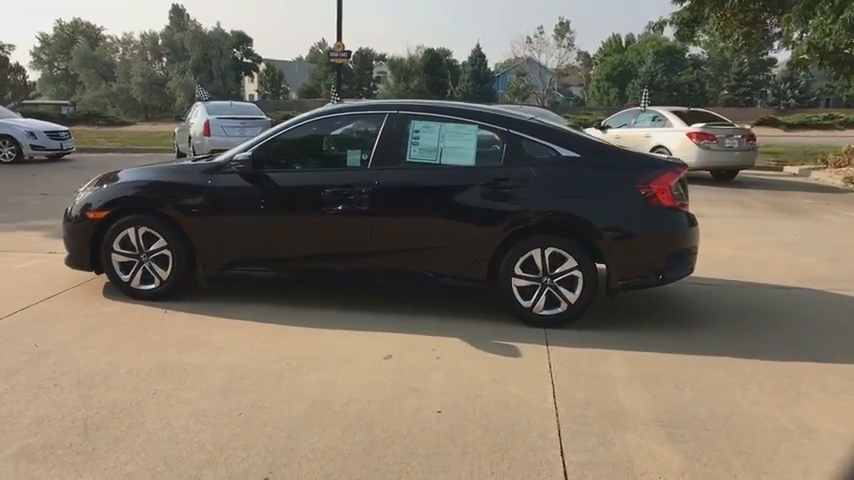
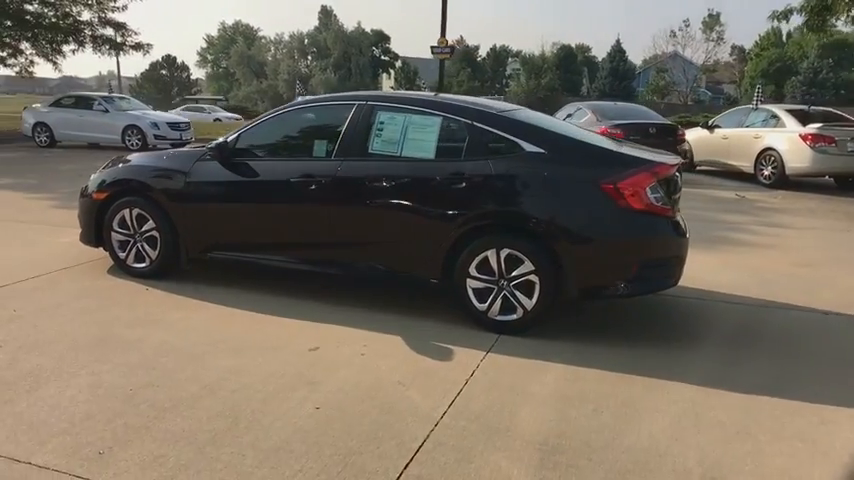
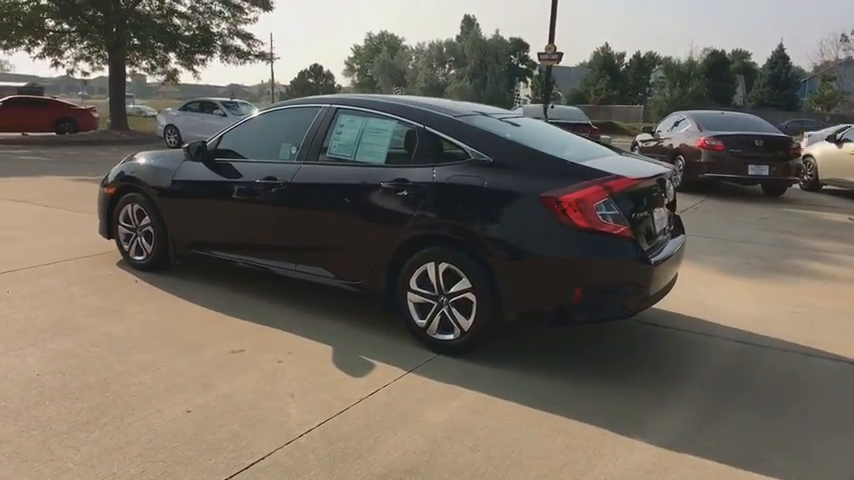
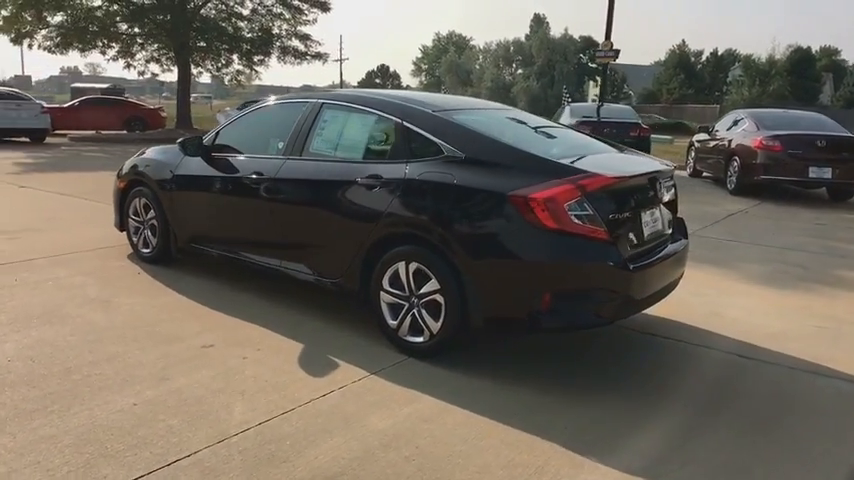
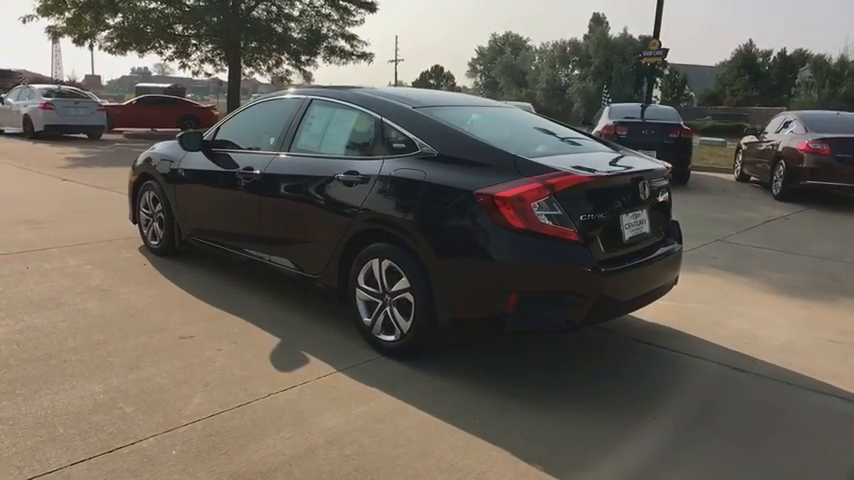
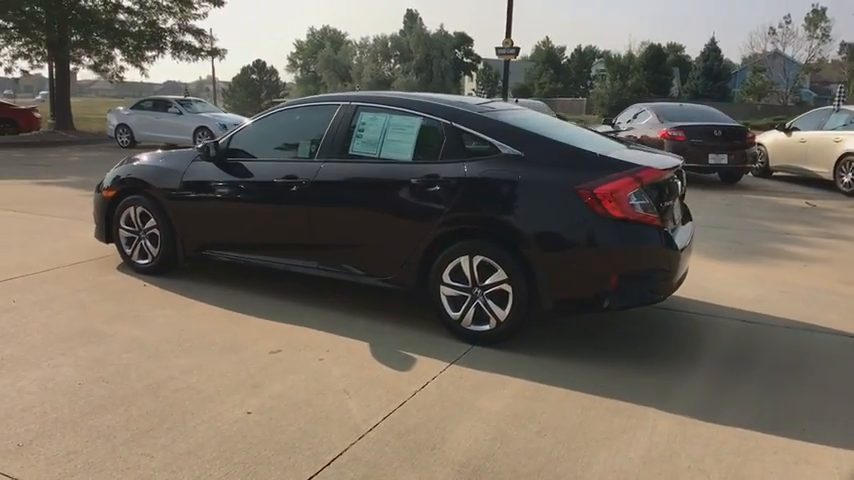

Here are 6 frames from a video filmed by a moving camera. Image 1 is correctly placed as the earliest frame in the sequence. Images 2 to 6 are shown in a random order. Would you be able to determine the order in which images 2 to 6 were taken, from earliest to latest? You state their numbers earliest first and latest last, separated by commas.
2, 6, 3, 4, 5
